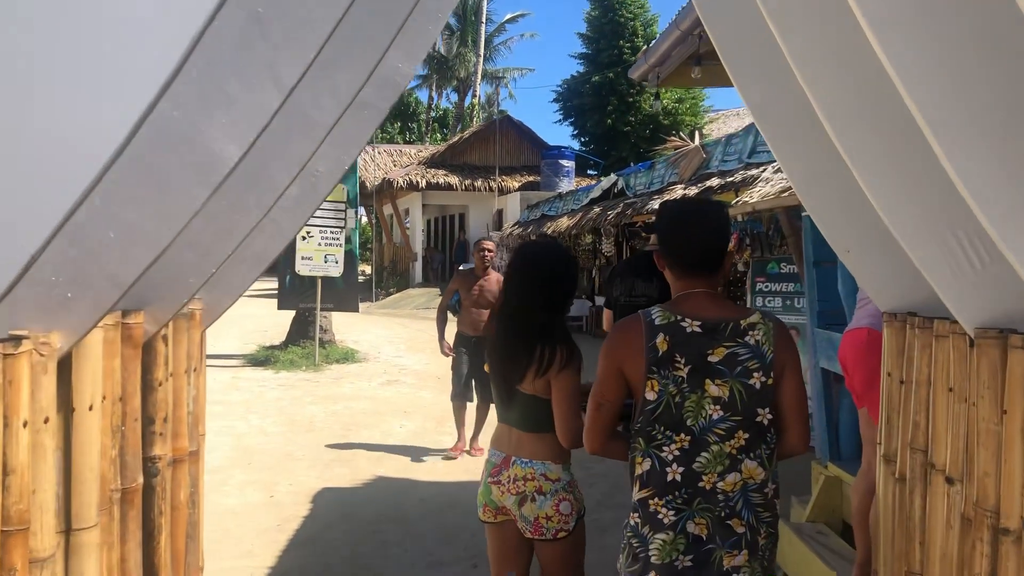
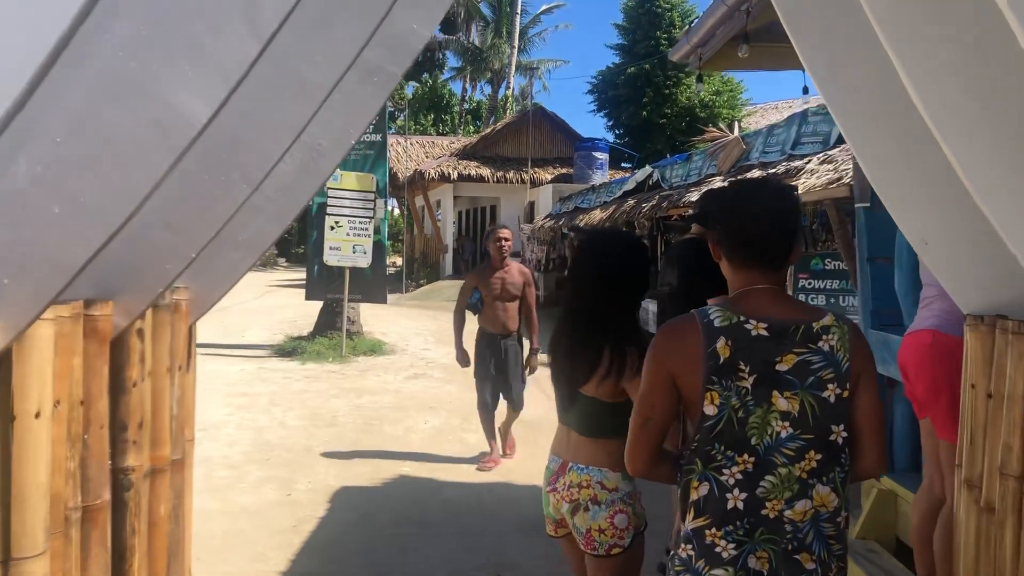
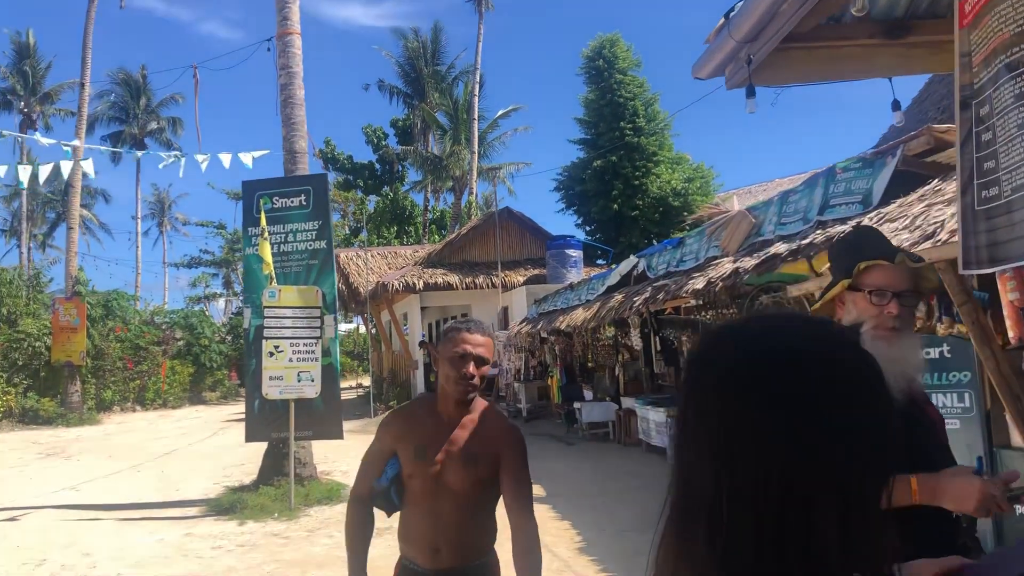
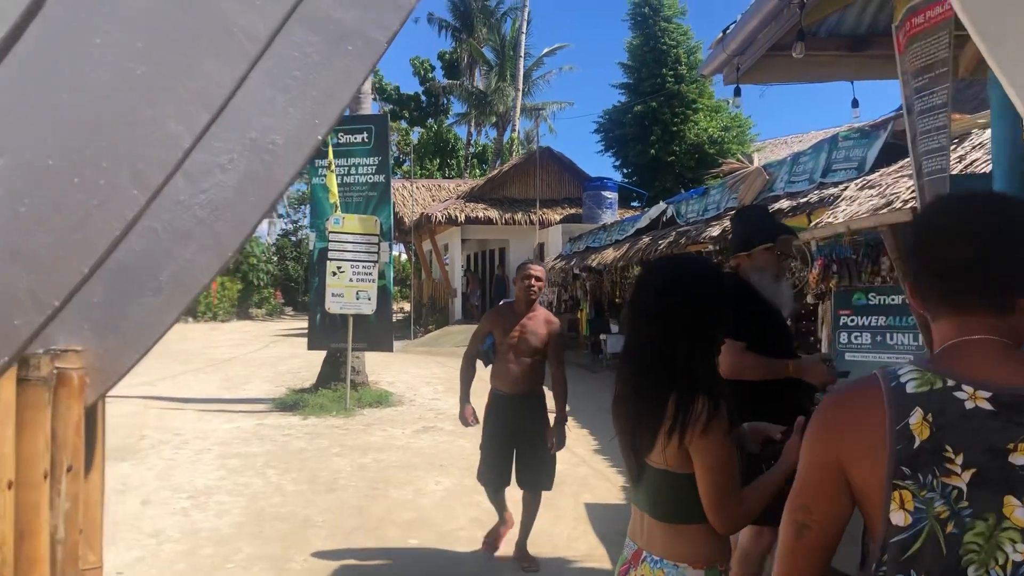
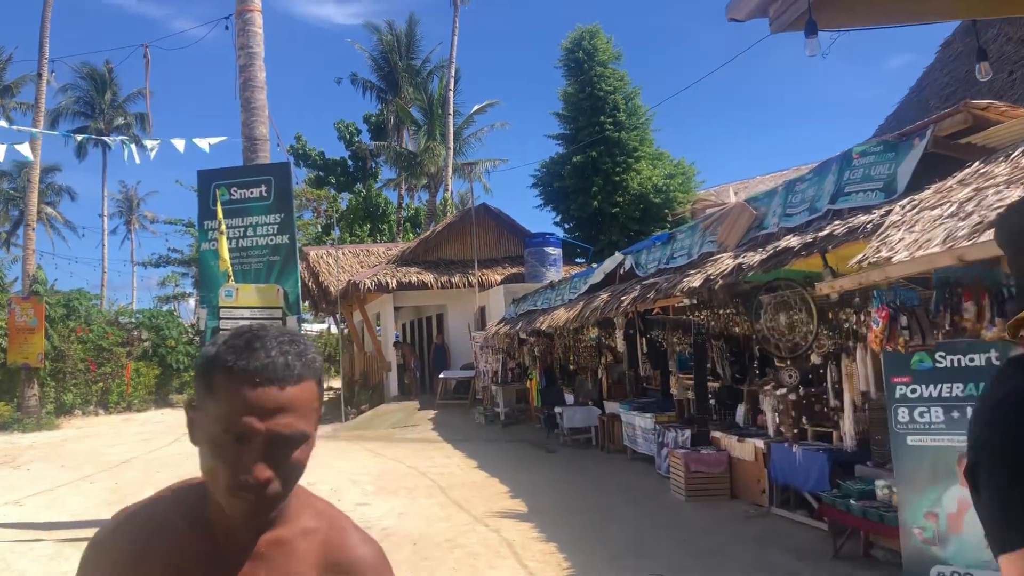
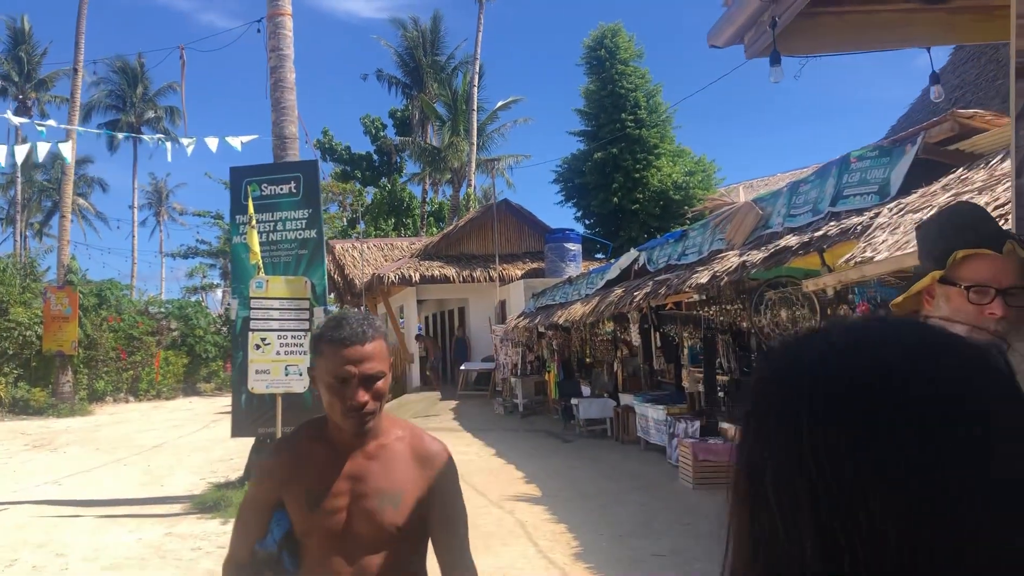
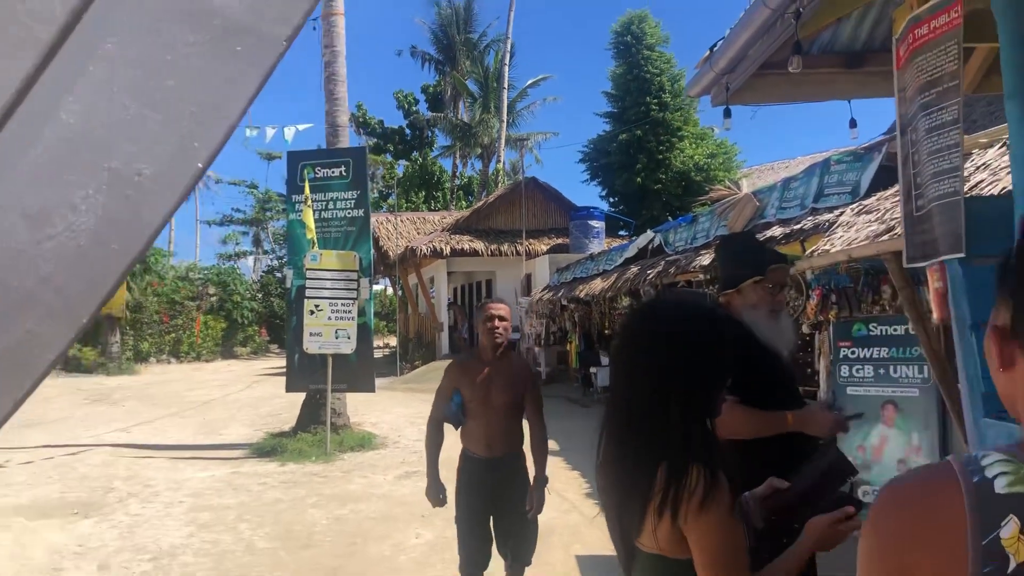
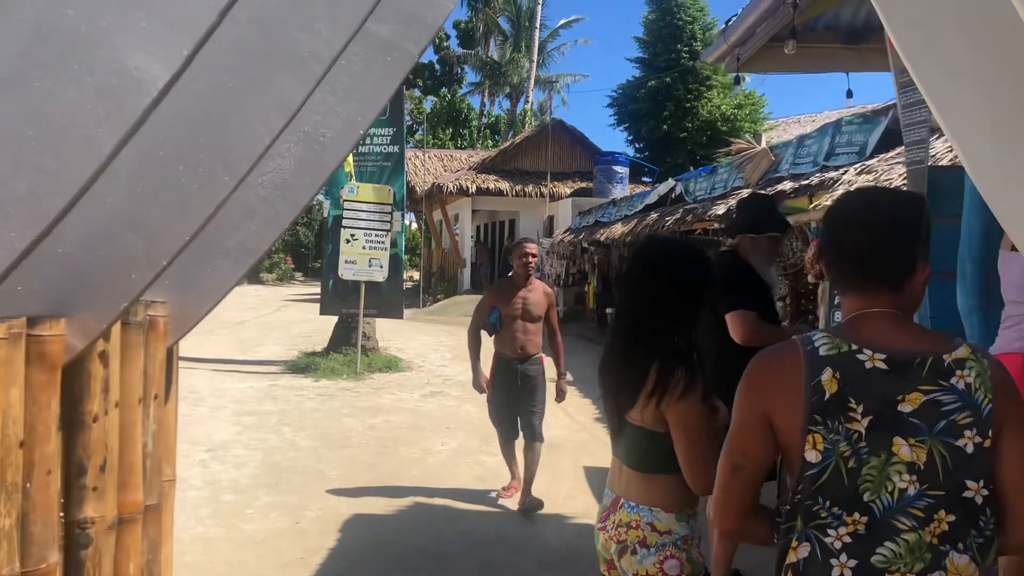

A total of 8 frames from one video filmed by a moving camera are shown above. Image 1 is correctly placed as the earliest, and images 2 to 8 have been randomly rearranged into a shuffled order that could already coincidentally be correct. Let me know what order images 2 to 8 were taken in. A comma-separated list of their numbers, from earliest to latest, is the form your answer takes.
2, 8, 4, 7, 3, 6, 5
